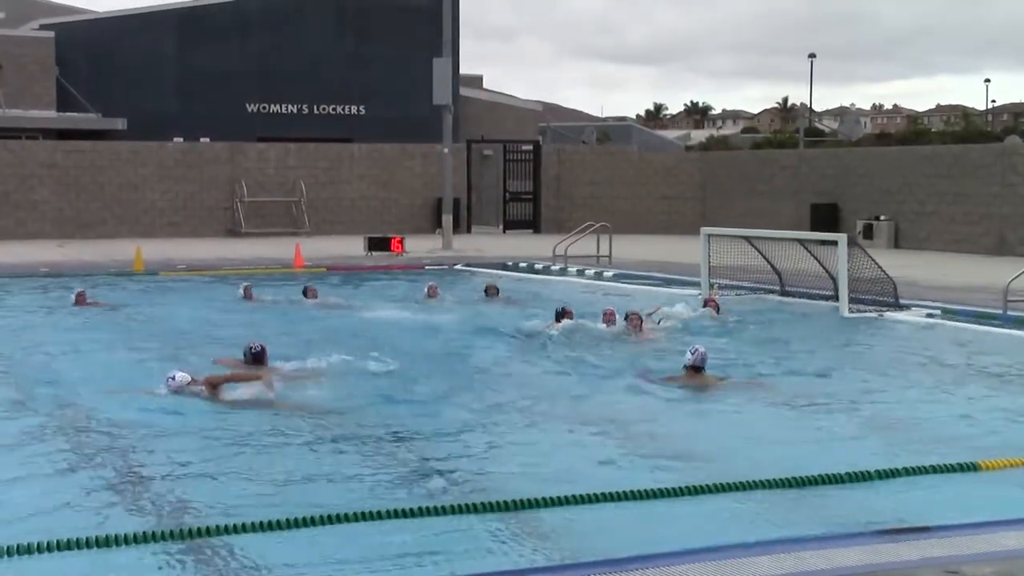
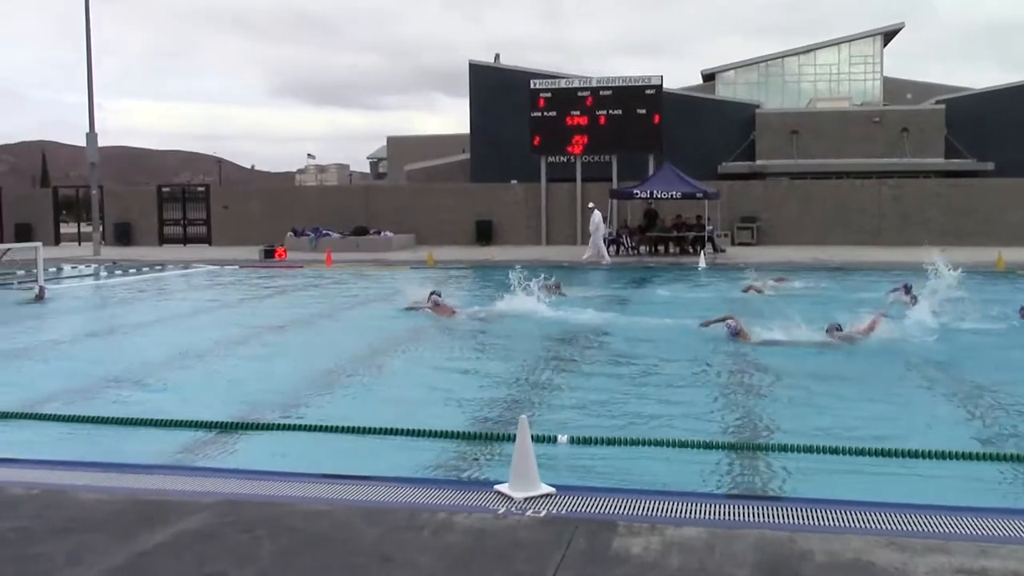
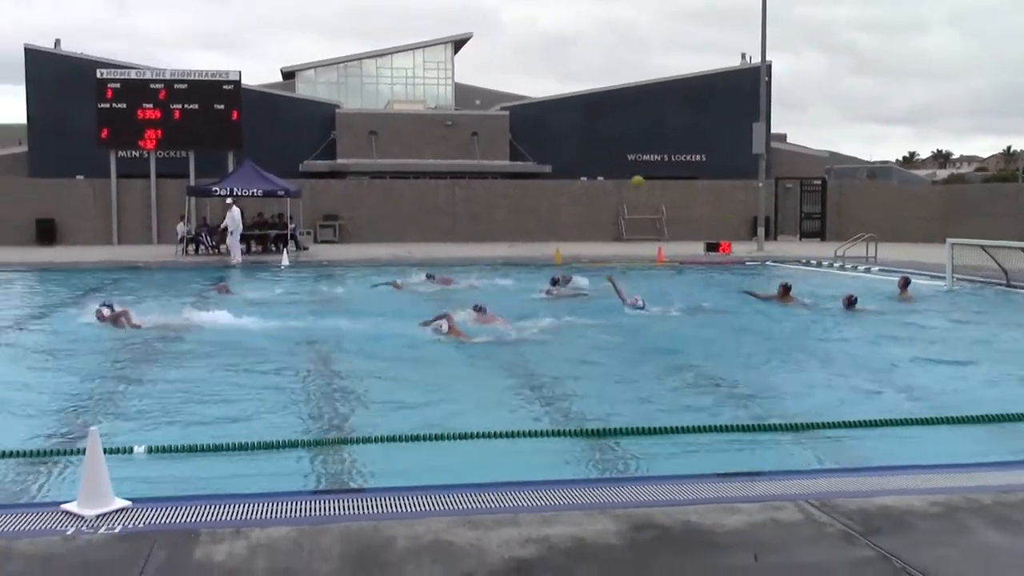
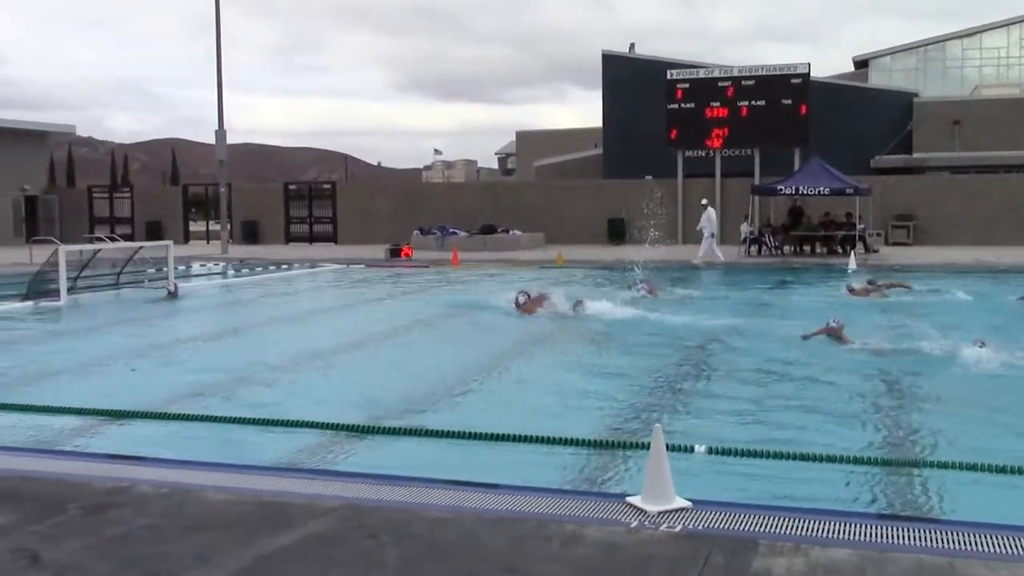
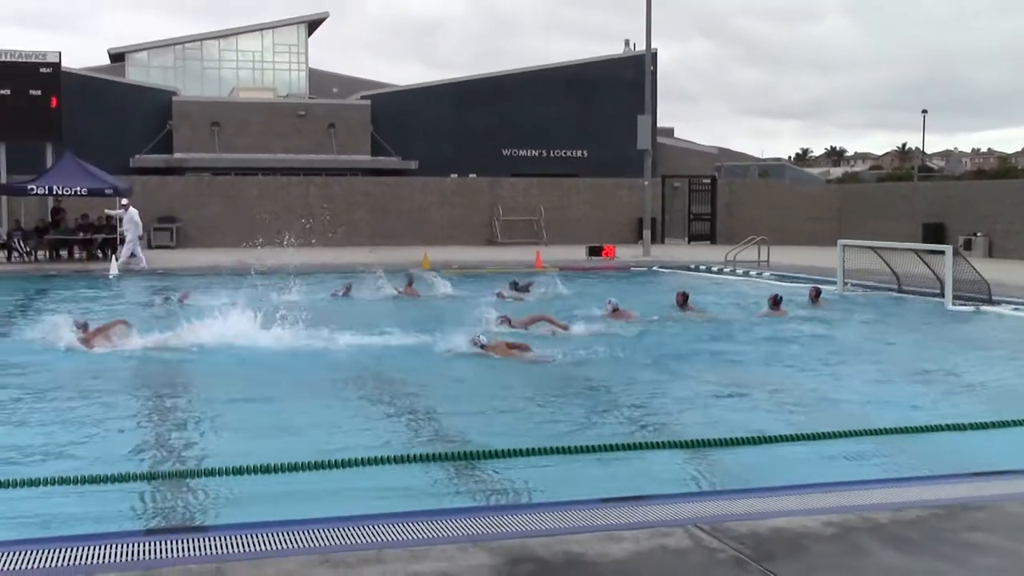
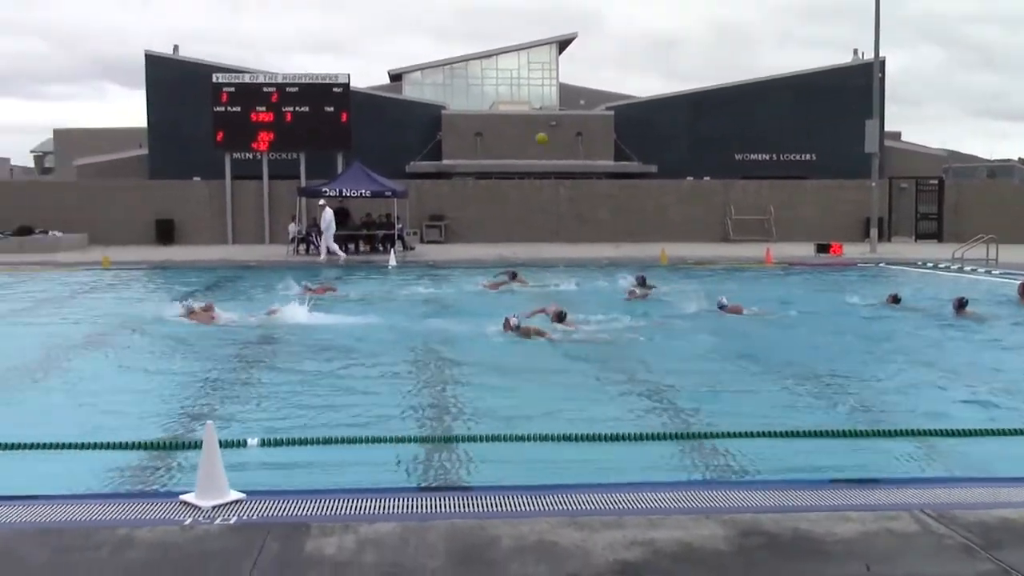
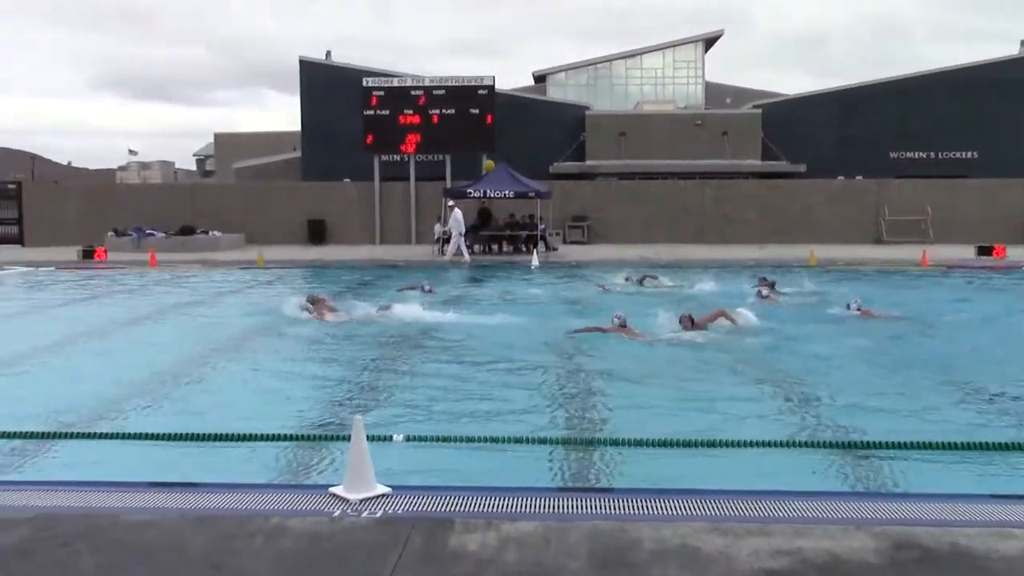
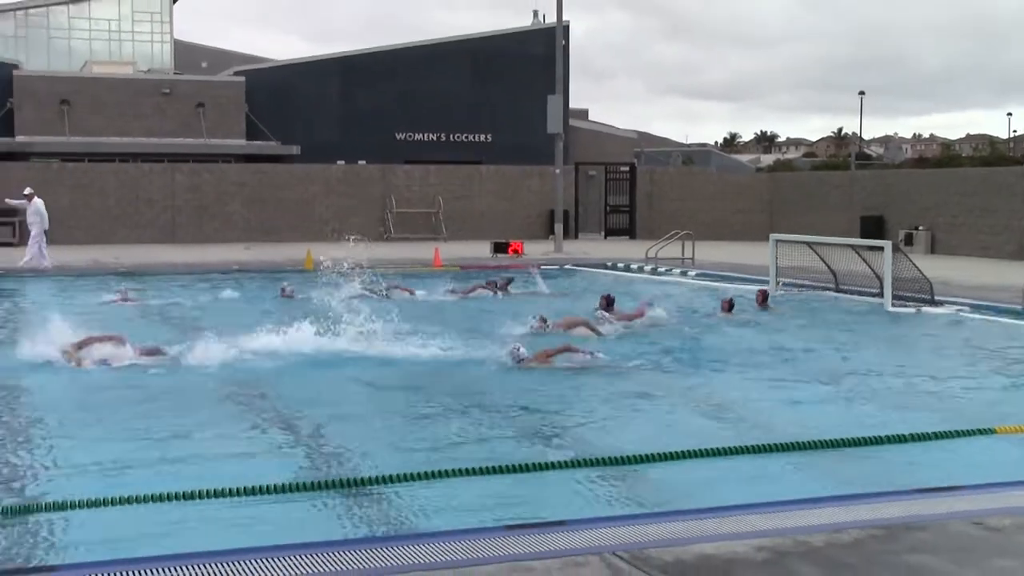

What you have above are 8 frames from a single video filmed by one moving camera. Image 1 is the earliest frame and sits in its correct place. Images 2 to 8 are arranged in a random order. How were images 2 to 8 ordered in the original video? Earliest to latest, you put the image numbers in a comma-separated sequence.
8, 5, 3, 6, 7, 2, 4
